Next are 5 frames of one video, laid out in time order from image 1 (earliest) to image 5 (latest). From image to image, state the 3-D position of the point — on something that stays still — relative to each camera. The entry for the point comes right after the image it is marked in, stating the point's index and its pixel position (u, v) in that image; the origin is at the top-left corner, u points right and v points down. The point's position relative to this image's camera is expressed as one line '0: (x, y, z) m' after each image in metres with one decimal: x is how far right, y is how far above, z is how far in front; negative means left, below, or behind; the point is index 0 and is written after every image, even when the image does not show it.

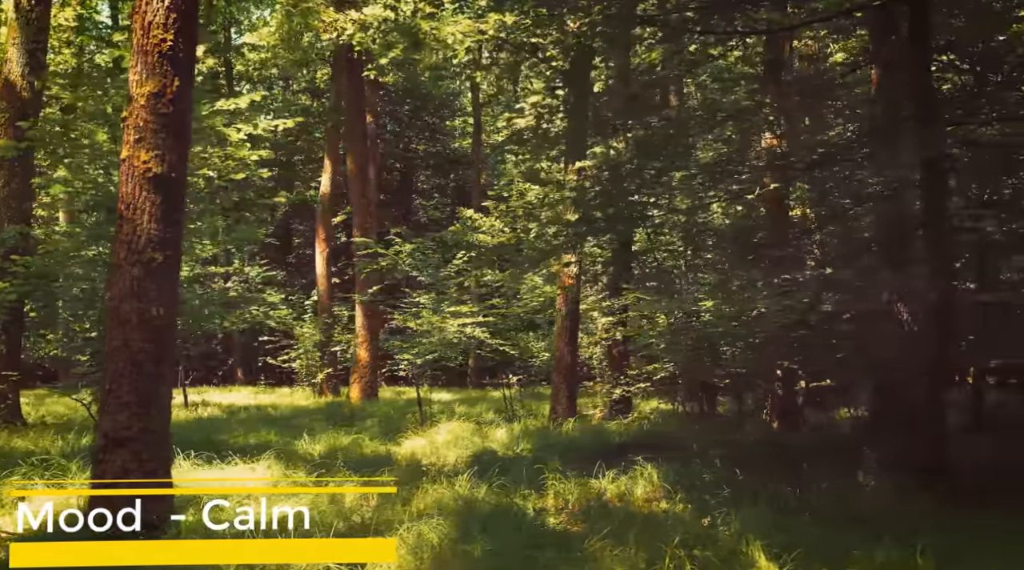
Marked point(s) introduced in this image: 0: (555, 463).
0: (+0.7, -2.1, +14.6) m
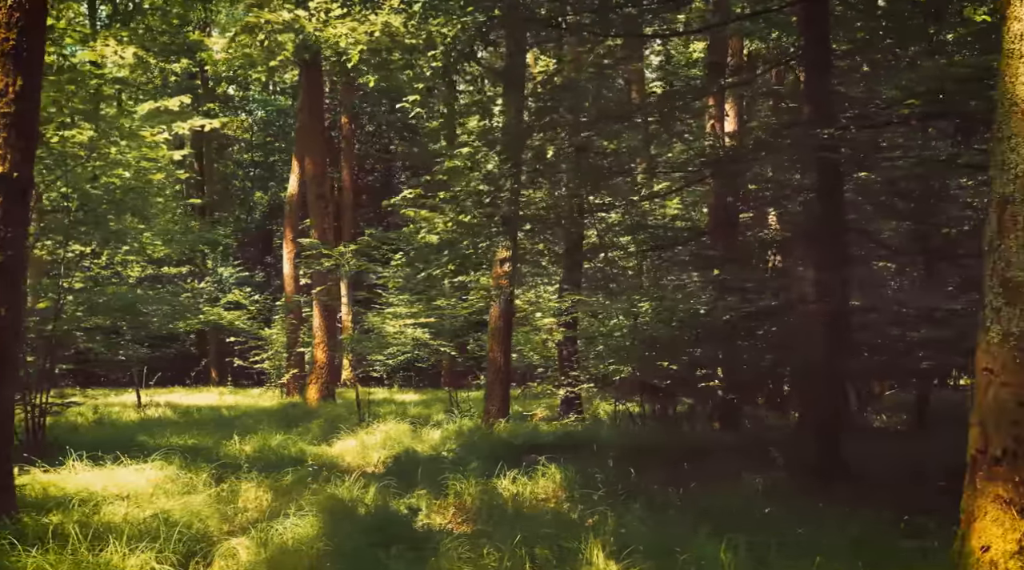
0: (-0.4, -2.1, +14.7) m
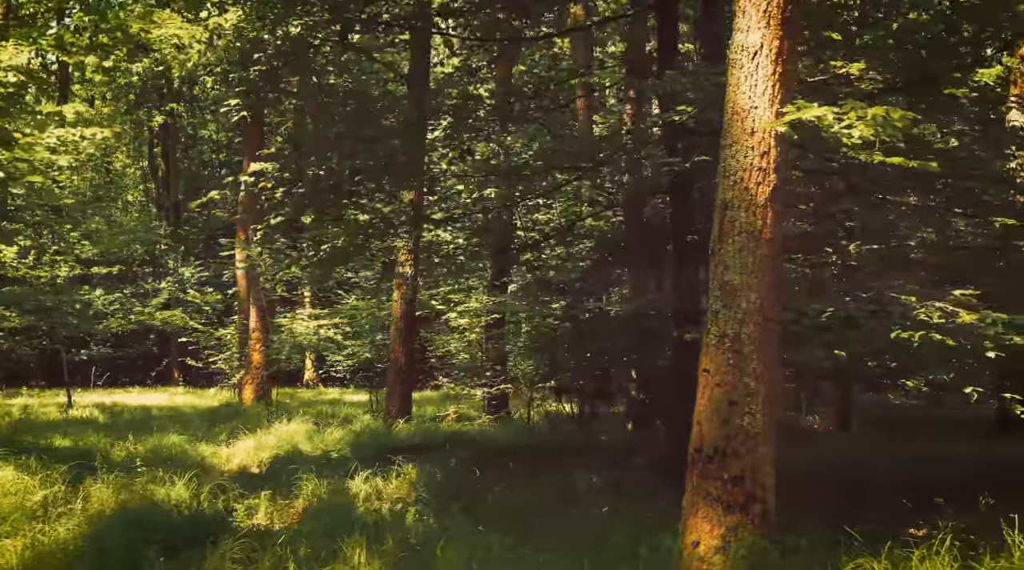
0: (-2.0, -2.1, +14.7) m
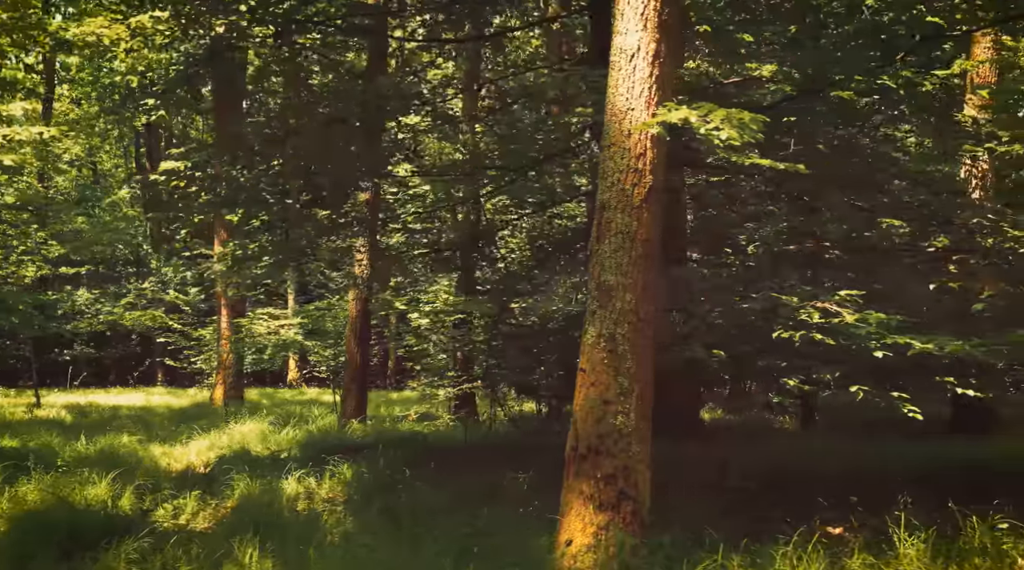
0: (-2.7, -2.1, +14.7) m
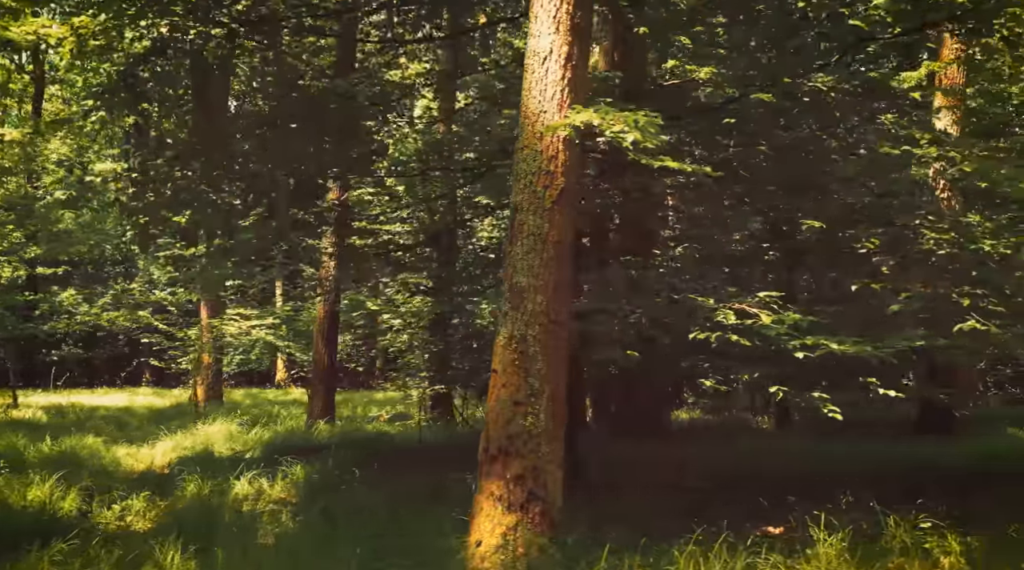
0: (-3.3, -2.1, +14.7) m
